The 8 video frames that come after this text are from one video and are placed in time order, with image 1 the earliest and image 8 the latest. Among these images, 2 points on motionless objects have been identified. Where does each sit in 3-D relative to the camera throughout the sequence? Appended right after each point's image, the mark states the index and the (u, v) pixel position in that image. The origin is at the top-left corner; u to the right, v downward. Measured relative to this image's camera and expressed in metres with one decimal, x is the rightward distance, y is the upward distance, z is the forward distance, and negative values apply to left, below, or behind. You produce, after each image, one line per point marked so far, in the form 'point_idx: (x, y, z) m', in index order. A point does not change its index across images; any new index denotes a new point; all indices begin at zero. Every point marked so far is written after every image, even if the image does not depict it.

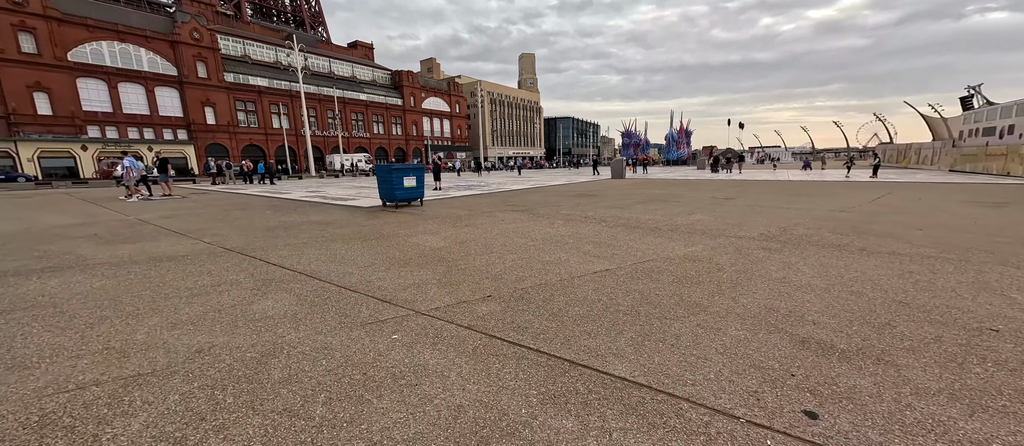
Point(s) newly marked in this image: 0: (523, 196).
0: (+0.3, +0.9, +12.4) m
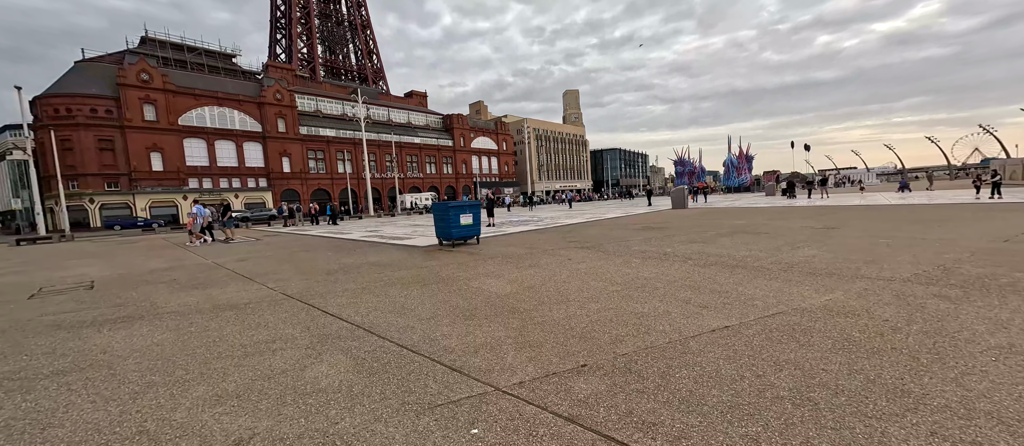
0: (+2.1, -0.2, +11.6) m
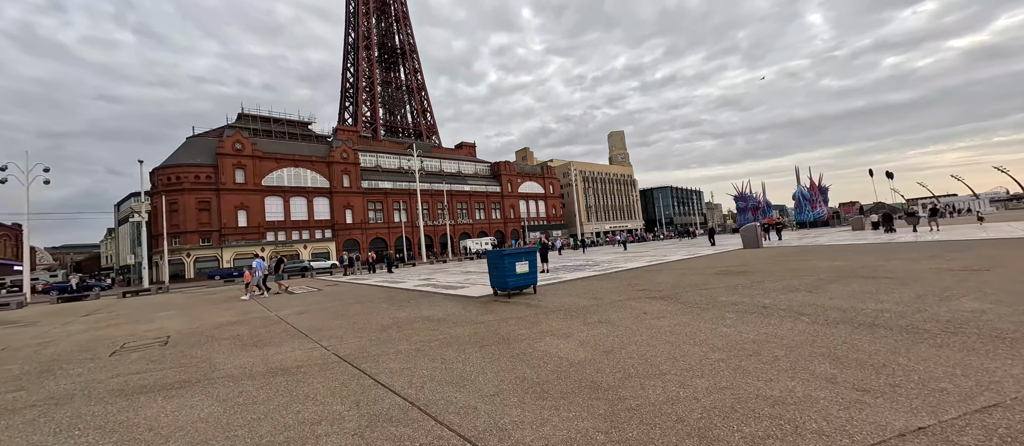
0: (+3.8, -1.5, +10.6) m
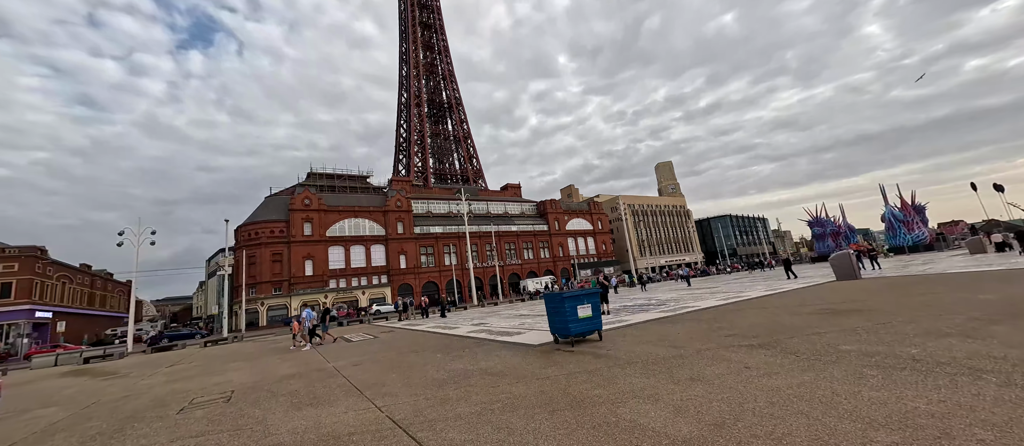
0: (+5.3, -2.3, +9.3) m
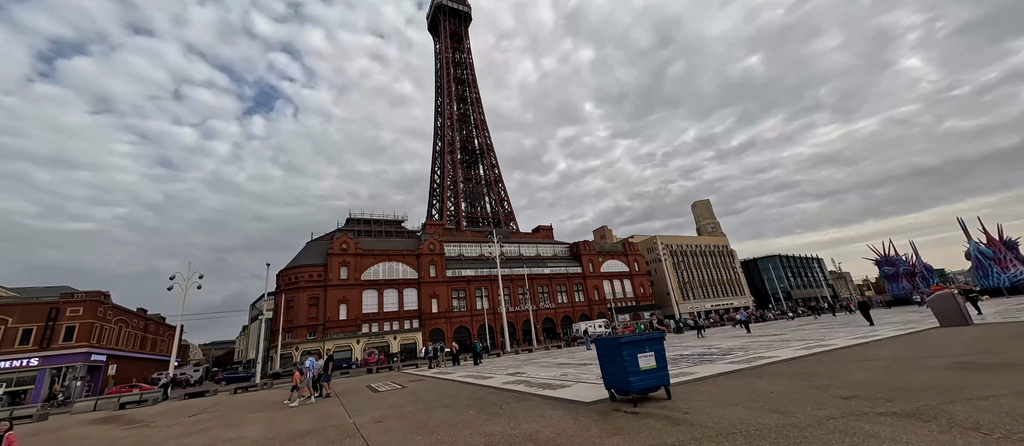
0: (+6.2, -2.9, +7.5) m
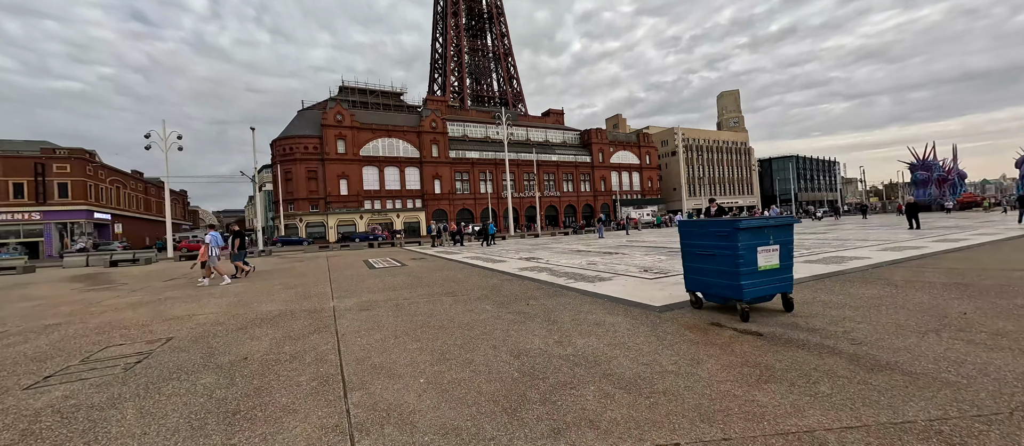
0: (+6.8, -0.8, +5.0) m
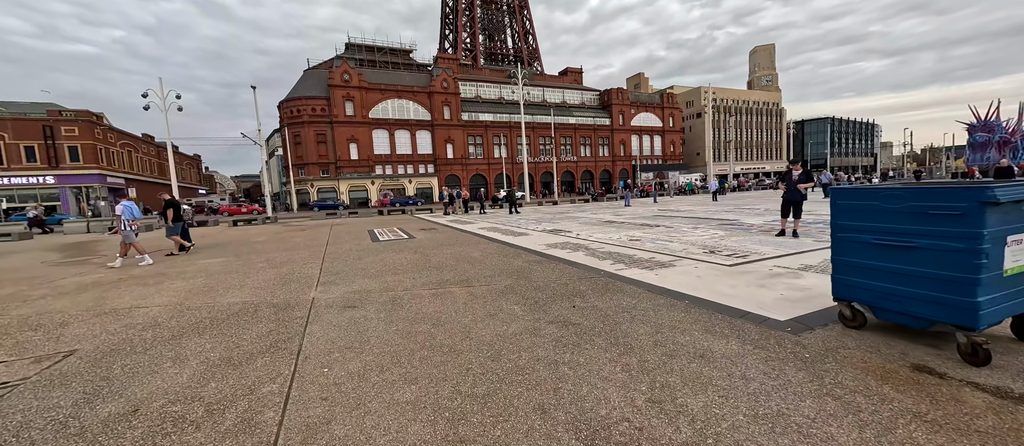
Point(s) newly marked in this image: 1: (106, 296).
0: (+7.2, -0.6, +3.0) m
1: (-6.9, -1.2, +6.4) m
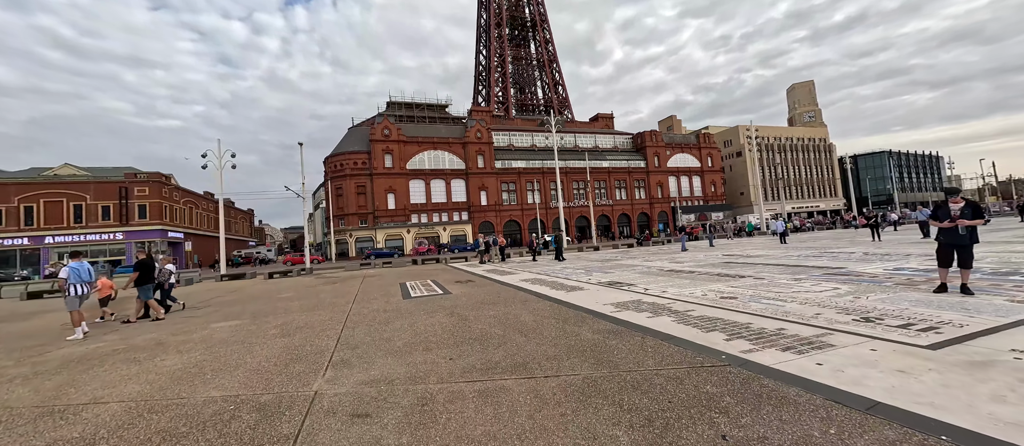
0: (+7.7, -0.8, +0.7) m
1: (-5.9, -2.1, +5.2) m
